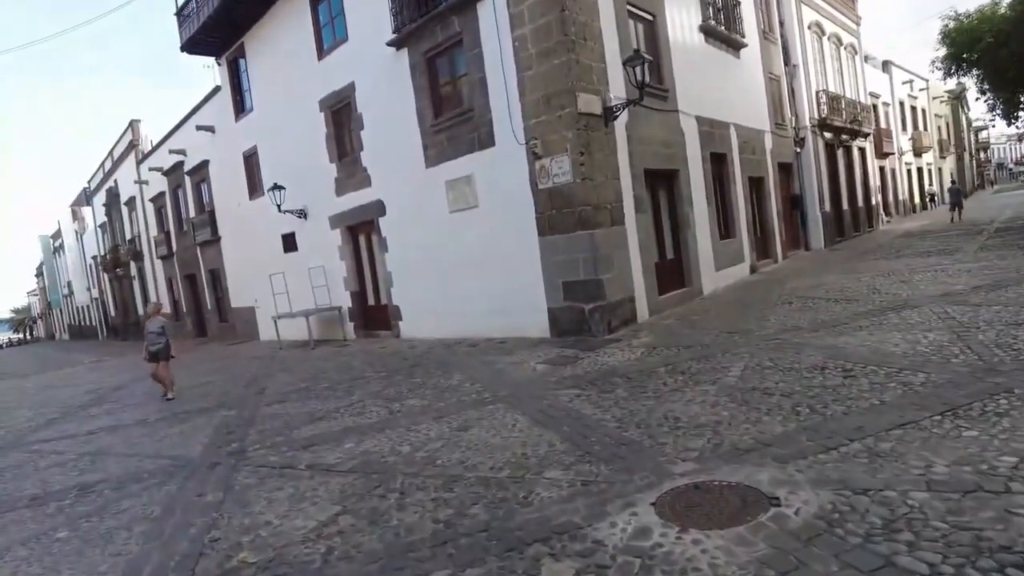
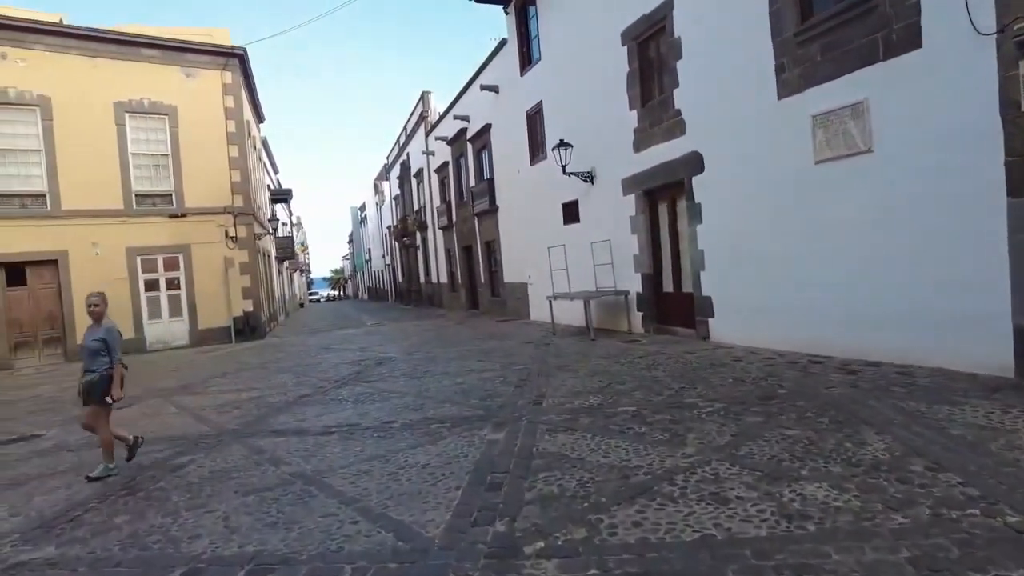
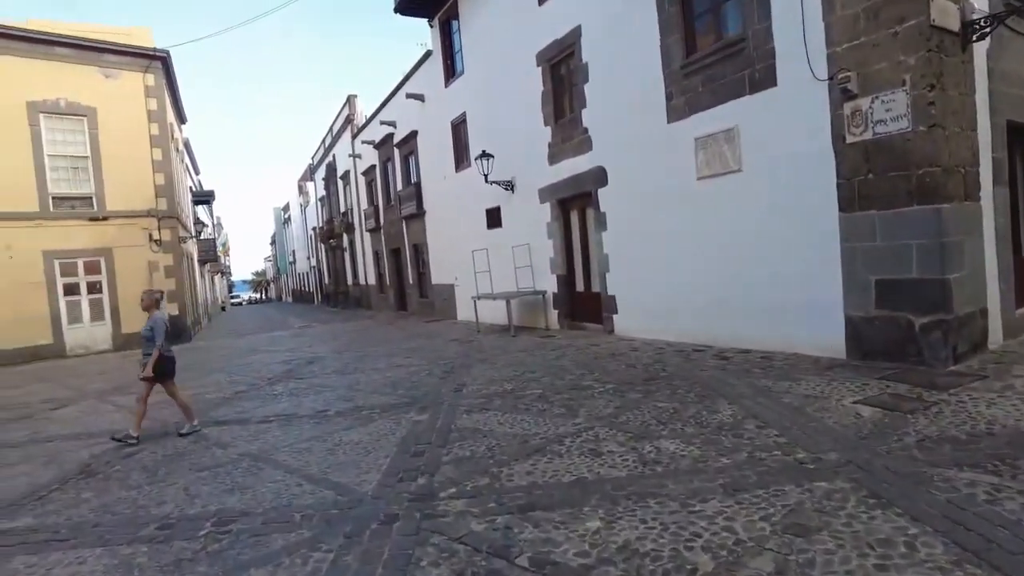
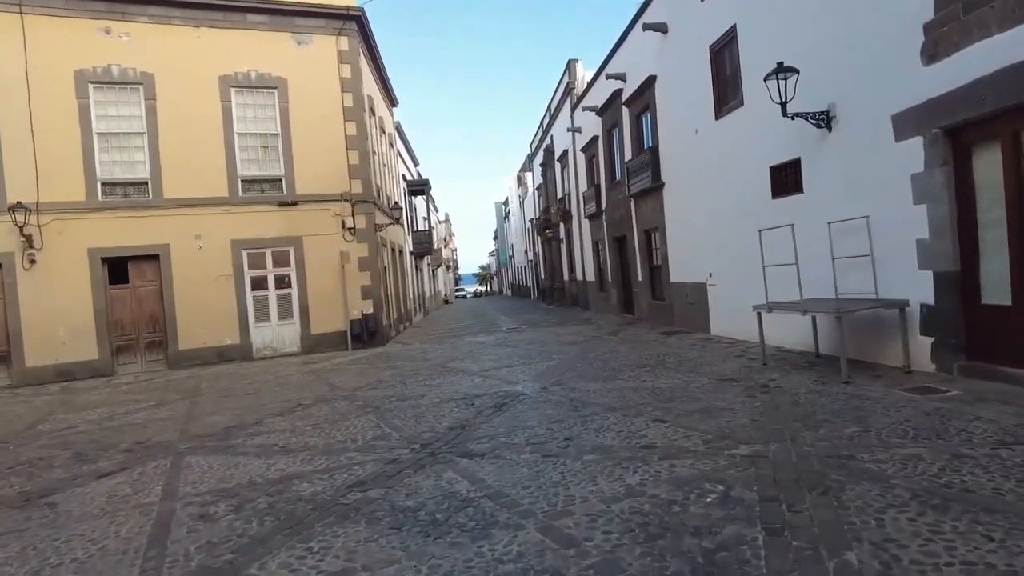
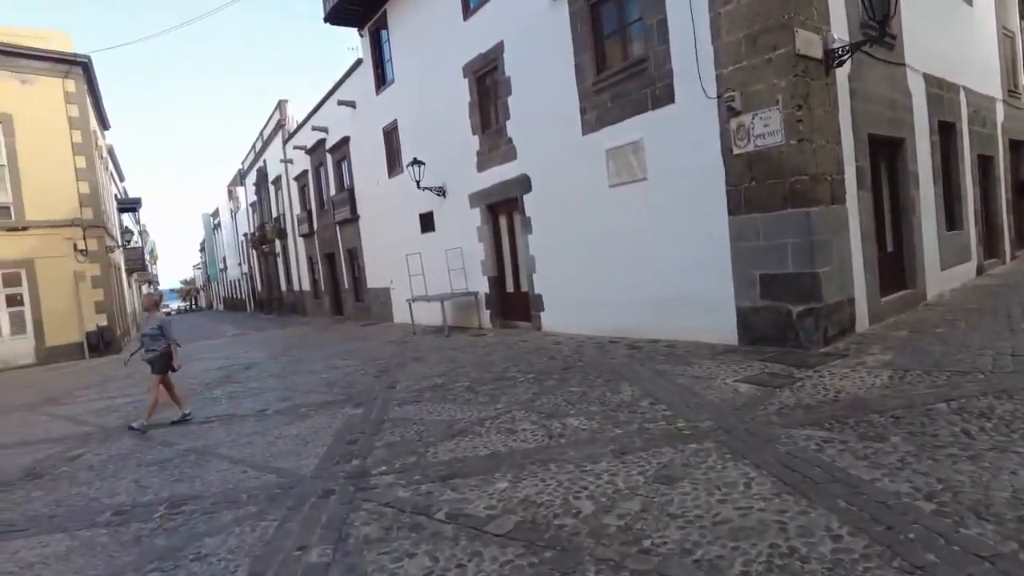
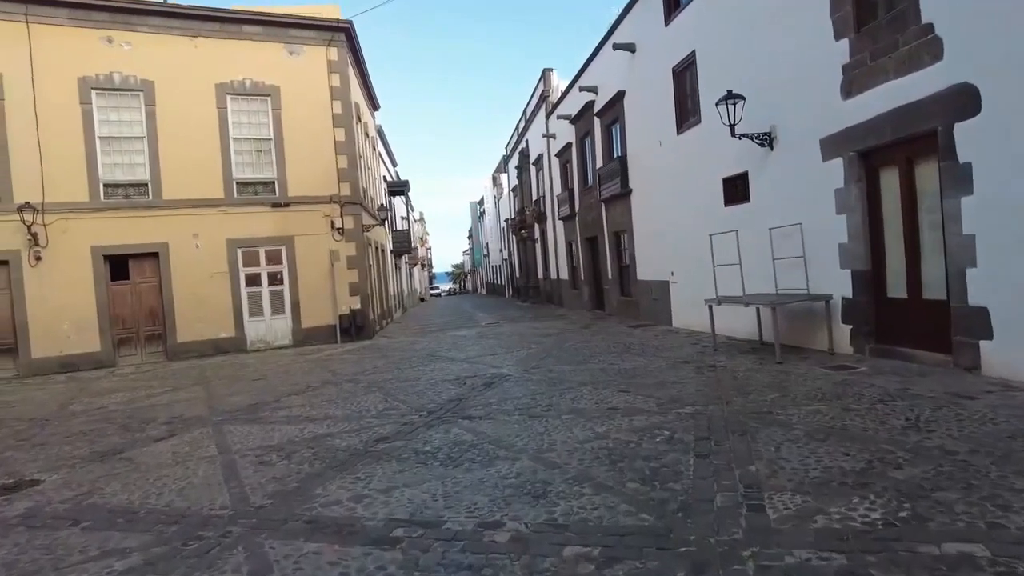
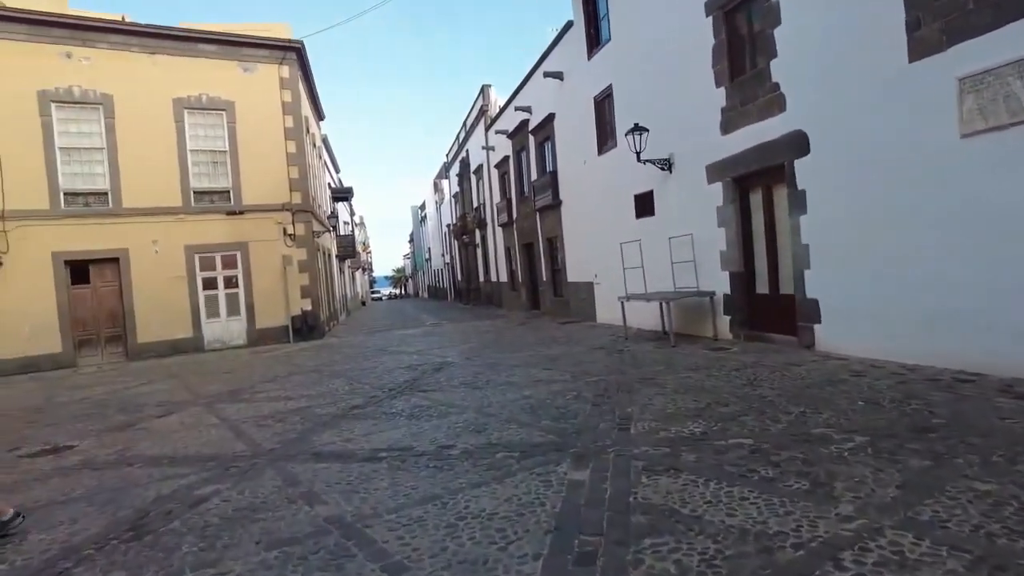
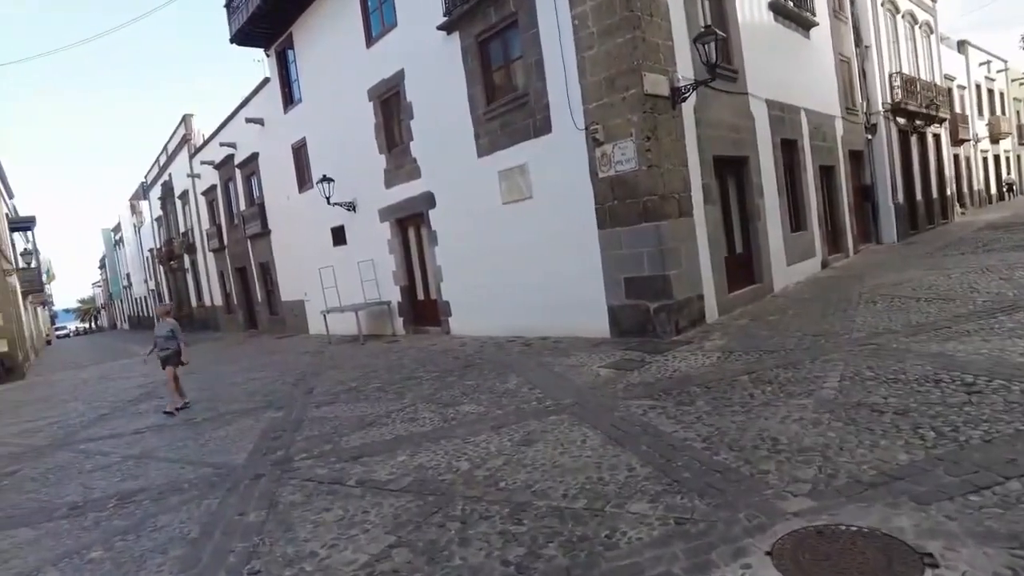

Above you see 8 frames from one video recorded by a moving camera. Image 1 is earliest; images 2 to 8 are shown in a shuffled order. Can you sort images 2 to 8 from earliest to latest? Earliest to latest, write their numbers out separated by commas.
8, 5, 3, 2, 7, 6, 4
